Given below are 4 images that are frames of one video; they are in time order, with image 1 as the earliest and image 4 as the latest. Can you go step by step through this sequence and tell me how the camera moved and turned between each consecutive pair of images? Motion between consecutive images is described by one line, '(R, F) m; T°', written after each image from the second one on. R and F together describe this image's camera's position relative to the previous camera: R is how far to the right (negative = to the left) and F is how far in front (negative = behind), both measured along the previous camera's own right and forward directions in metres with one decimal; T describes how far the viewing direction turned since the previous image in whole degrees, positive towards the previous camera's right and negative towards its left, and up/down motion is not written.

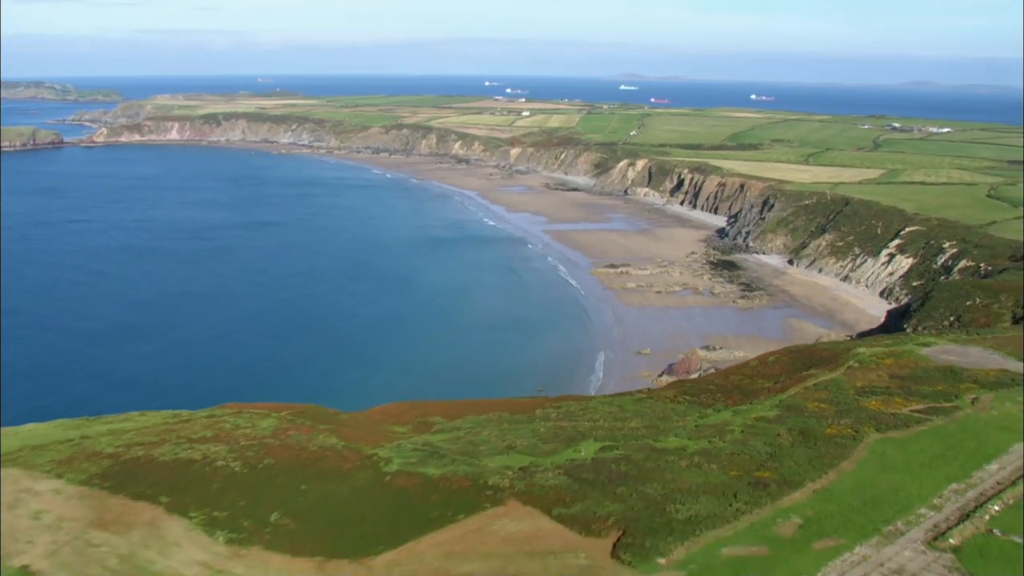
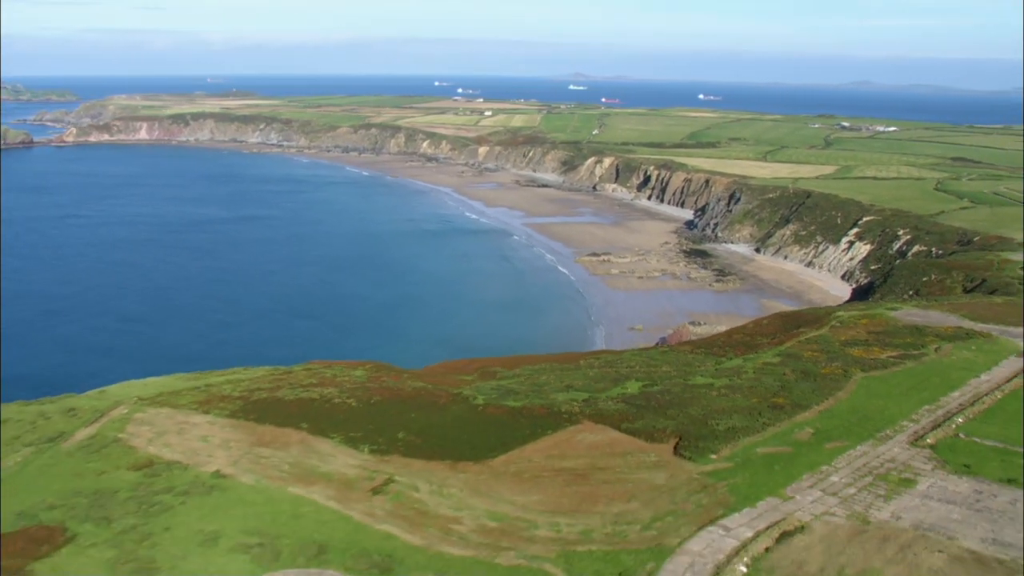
(-3.4, -5.7) m; +3°
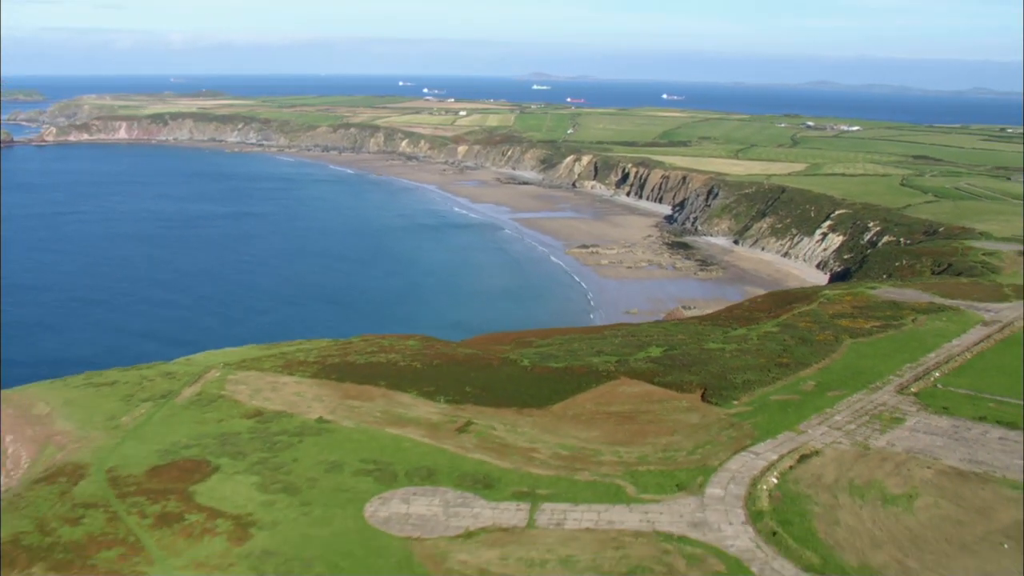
(-2.8, -4.7) m; +2°
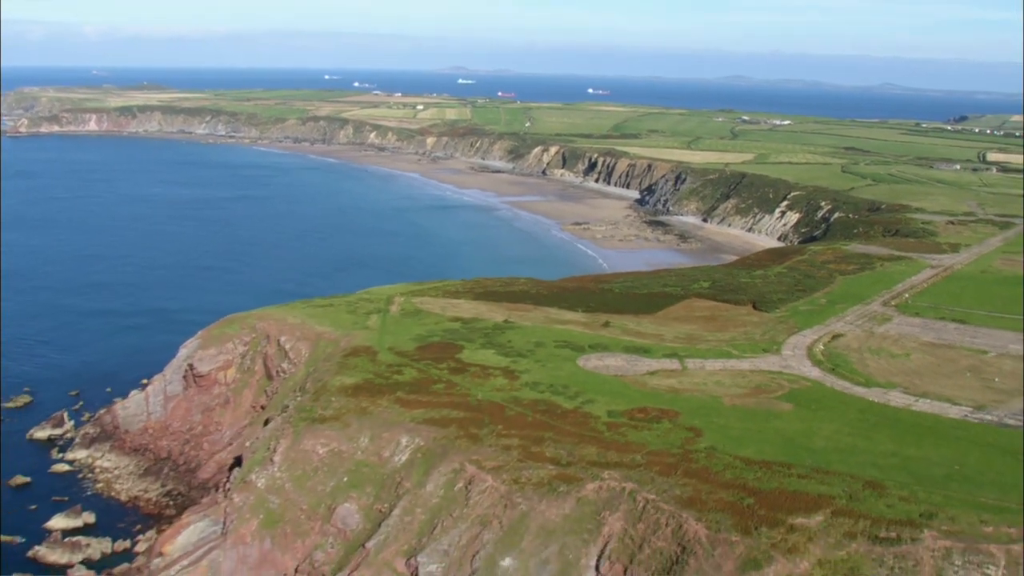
(-8.8, -13.4) m; +5°
